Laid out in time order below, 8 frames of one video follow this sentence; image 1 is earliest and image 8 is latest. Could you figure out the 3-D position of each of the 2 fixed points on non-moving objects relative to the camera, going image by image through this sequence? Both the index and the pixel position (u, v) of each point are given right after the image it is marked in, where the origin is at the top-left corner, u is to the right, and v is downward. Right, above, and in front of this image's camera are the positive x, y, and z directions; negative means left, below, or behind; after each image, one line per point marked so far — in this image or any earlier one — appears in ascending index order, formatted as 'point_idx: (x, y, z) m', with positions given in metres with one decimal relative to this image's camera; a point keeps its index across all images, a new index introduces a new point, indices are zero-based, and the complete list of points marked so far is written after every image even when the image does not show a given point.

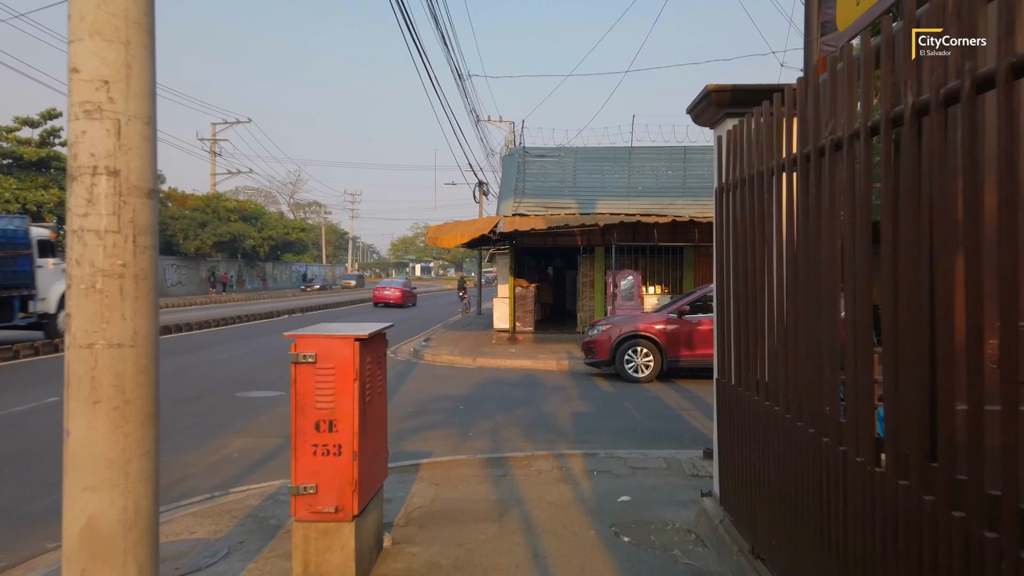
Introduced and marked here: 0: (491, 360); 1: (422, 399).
0: (-0.4, -1.5, +14.8) m
1: (-1.3, -1.6, +10.3) m
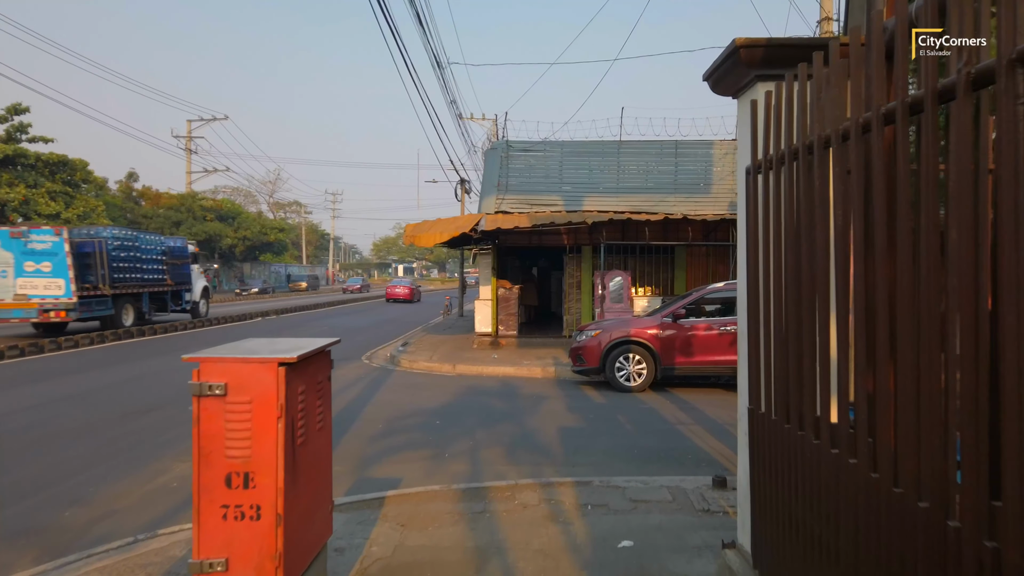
0: (-0.8, -1.5, +13.8) m
1: (-1.5, -1.6, +9.3) m
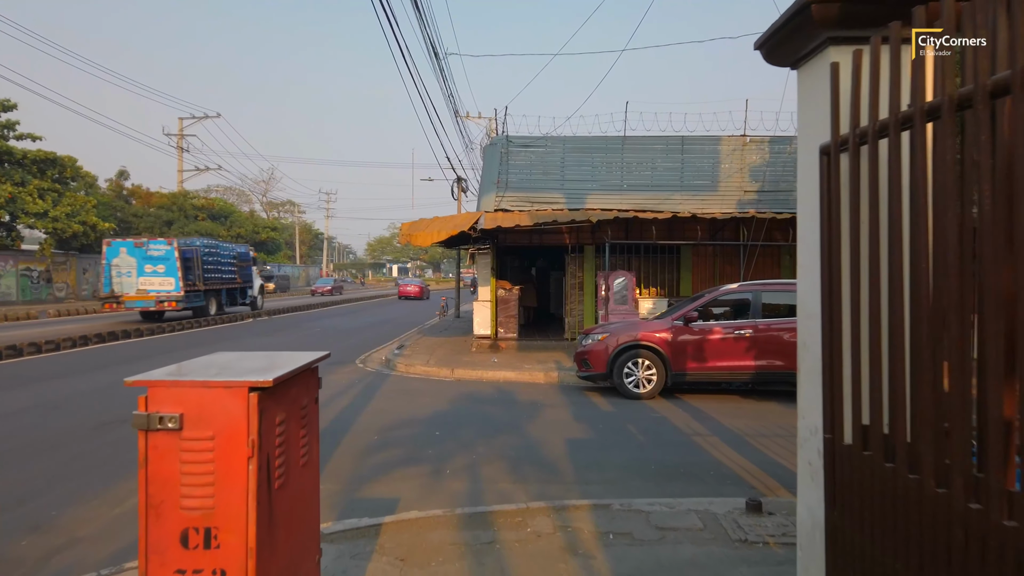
0: (-0.7, -1.5, +13.2) m
1: (-1.5, -1.6, +8.7) m
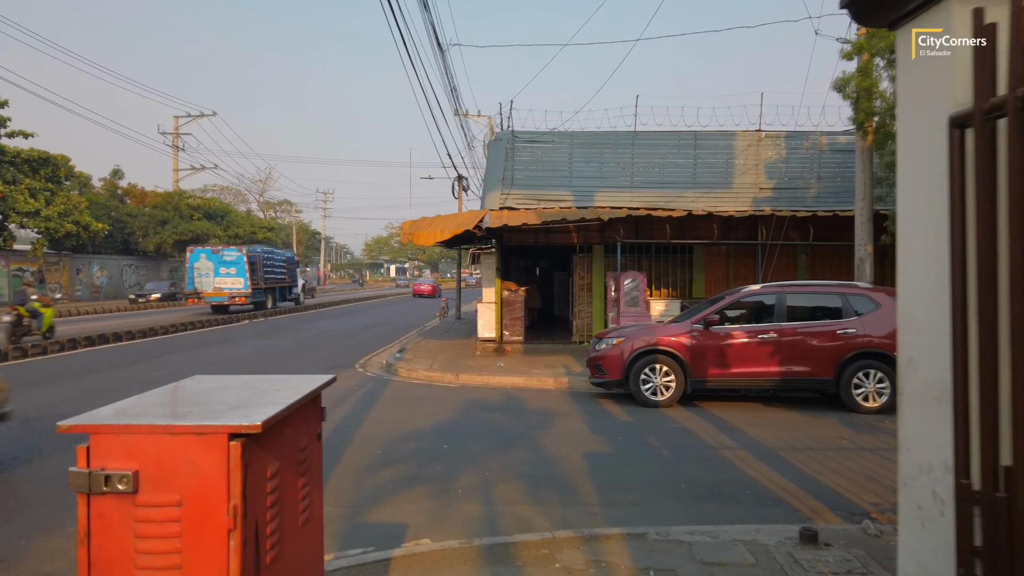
0: (-0.6, -1.5, +12.6) m
1: (-1.3, -1.6, +8.1) m
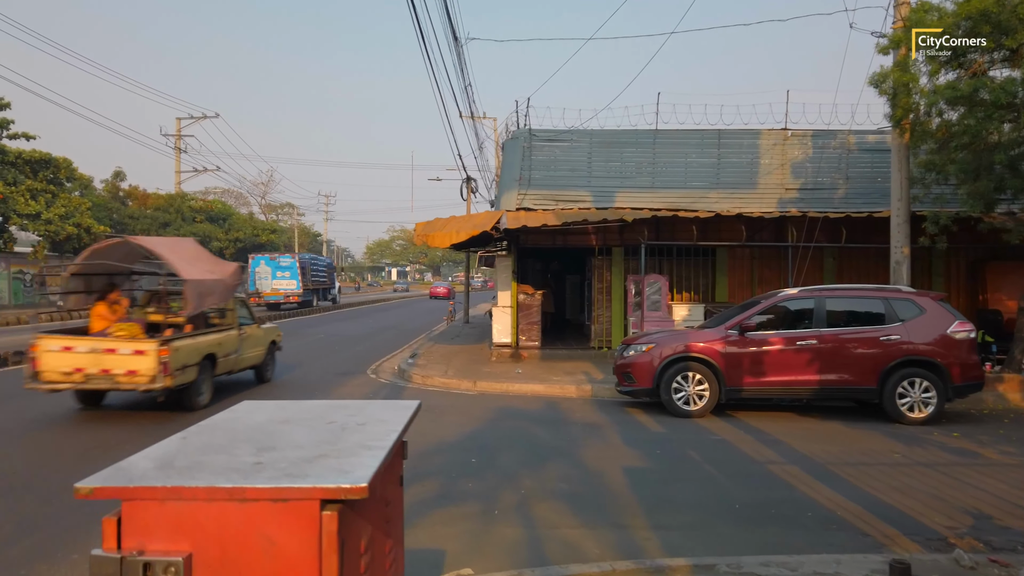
0: (-0.3, -1.6, +12.2) m
1: (-1.0, -1.7, +7.6) m
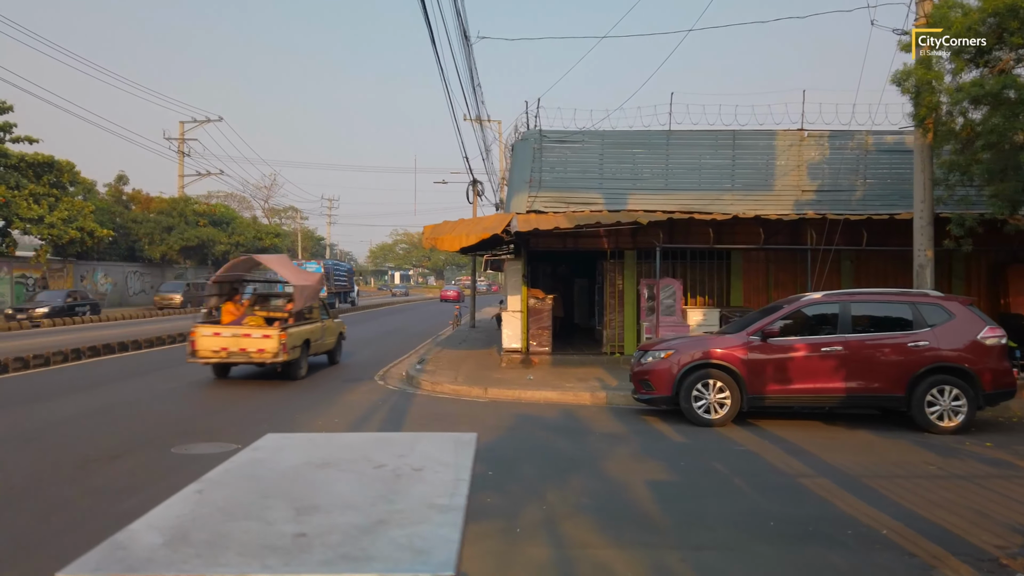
0: (-0.1, -1.7, +11.8) m
1: (-0.8, -1.7, +7.3) m
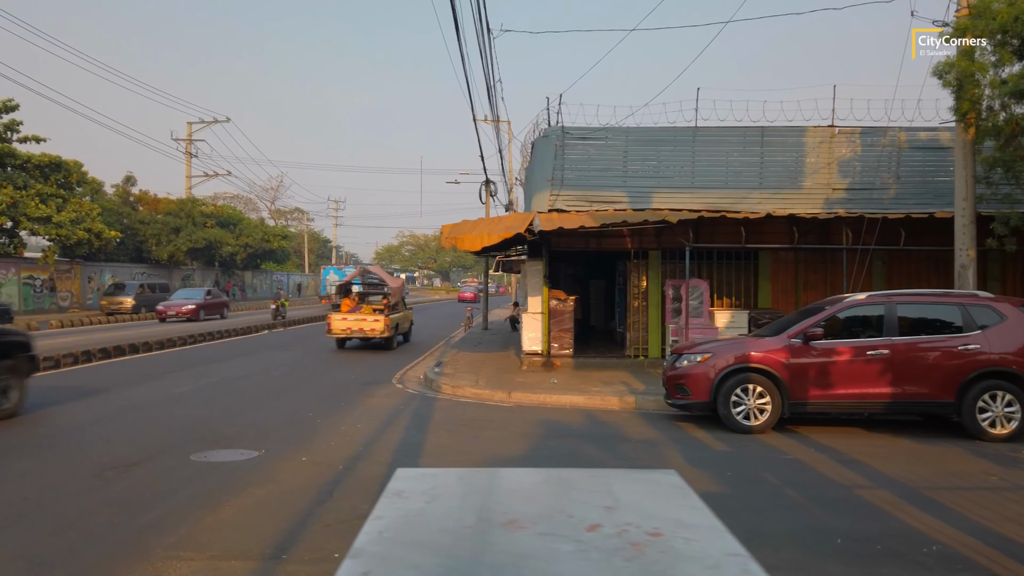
0: (+0.3, -1.7, +11.5) m
1: (-0.5, -1.7, +6.9) m
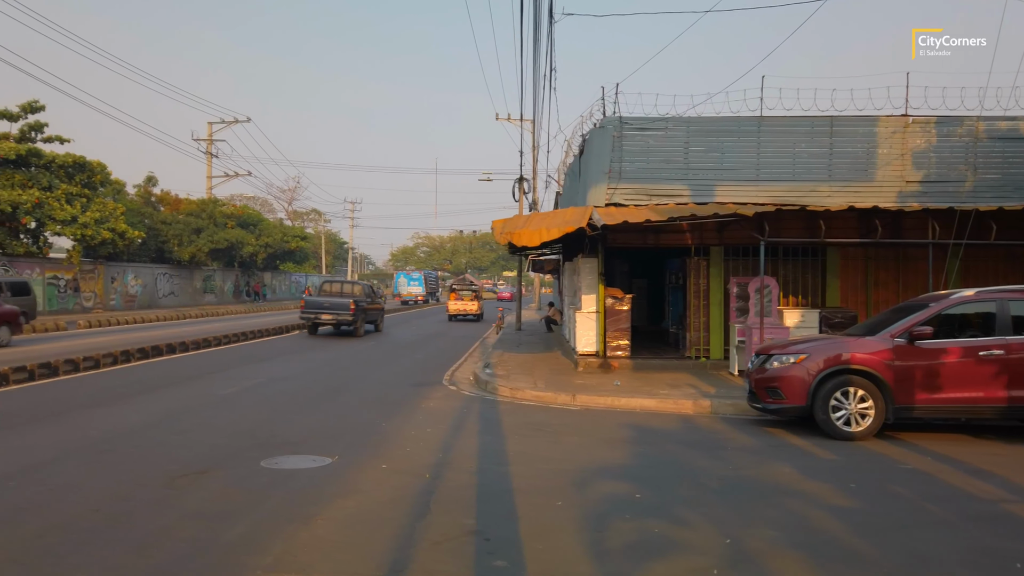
0: (+1.3, -1.6, +10.9) m
1: (+0.4, -1.7, +6.4) m
